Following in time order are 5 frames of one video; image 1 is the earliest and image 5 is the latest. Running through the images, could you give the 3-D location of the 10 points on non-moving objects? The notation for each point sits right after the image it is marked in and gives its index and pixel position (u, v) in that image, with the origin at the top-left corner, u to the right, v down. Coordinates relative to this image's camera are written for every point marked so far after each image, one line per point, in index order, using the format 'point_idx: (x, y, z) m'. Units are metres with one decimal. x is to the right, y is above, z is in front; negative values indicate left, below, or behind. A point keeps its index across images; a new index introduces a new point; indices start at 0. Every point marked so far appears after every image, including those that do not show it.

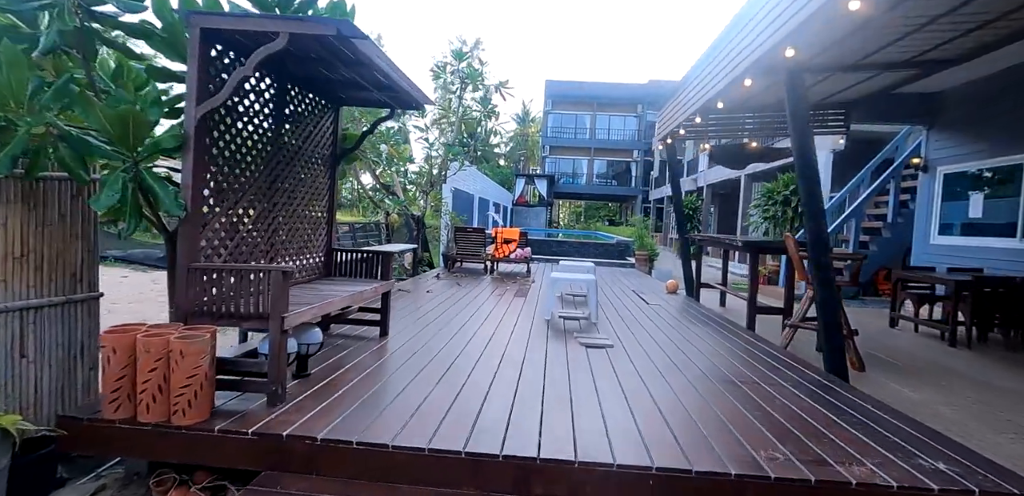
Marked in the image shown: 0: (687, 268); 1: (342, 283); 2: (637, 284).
0: (+2.4, -0.3, +6.4) m
1: (-1.2, -0.2, +3.3) m
2: (+1.9, -0.6, +7.2) m
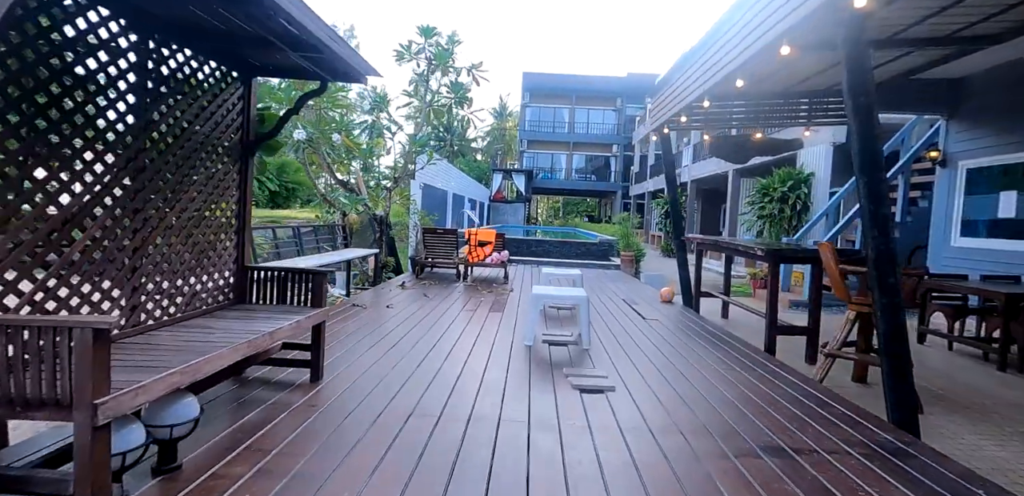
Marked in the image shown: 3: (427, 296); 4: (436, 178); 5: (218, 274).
0: (+2.1, -0.3, +5.7) m
1: (-1.3, -0.3, +2.4) m
2: (+1.6, -0.6, +6.5) m
3: (-1.0, -0.6, +5.7) m
4: (-1.6, +1.5, +10.0) m
5: (-1.6, -0.1, +2.6) m
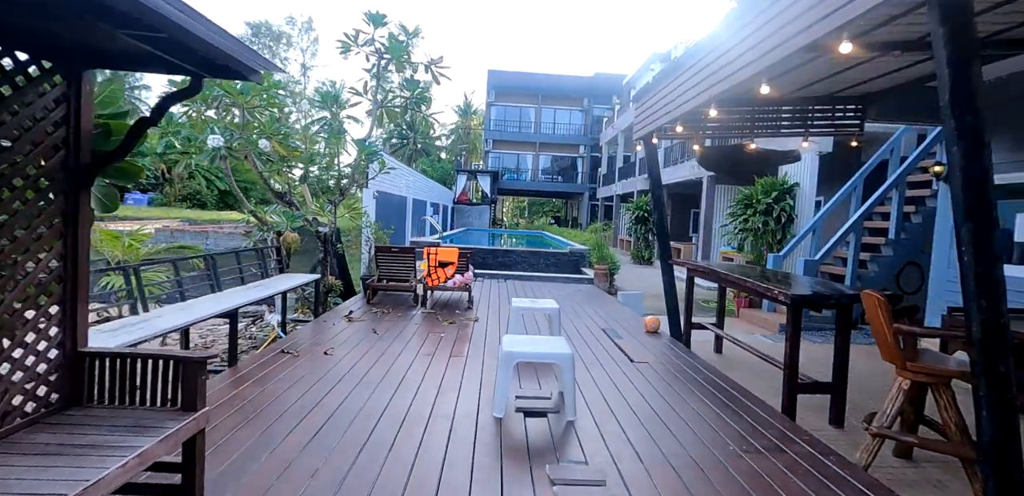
0: (+1.7, -0.6, +5.1) m
1: (-1.4, -0.6, +1.5) m
2: (+1.1, -0.9, +5.8) m
3: (-1.4, -0.9, +4.9) m
4: (-2.3, +1.2, +9.1) m
5: (-1.7, -0.4, +1.7) m
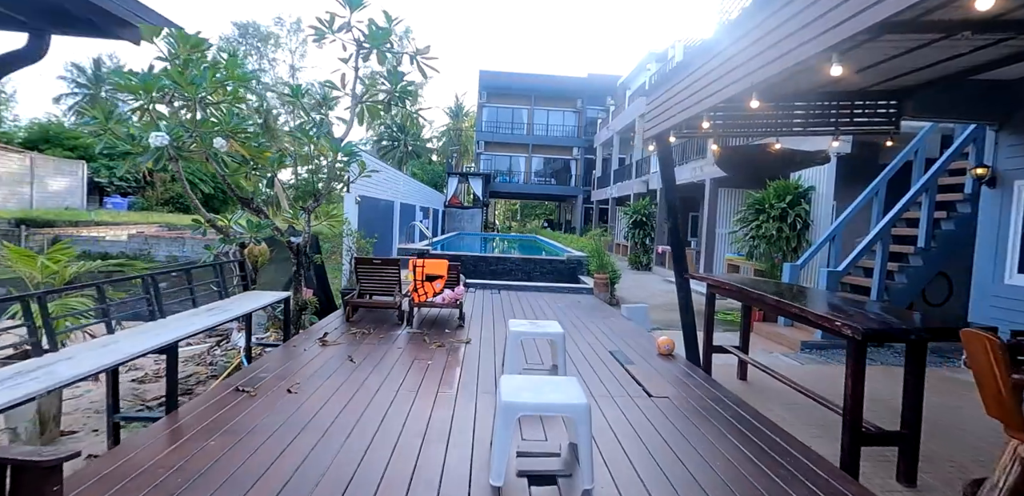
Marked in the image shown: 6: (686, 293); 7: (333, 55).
0: (+1.7, -0.7, +4.5) m
1: (-1.4, -0.7, +0.9) m
2: (+1.1, -1.0, +5.2) m
3: (-1.4, -1.0, +4.3) m
4: (-2.4, +1.0, +8.4) m
5: (-1.7, -0.5, +1.1) m
6: (+1.7, -0.4, +4.5) m
7: (-2.4, +2.6, +6.6) m
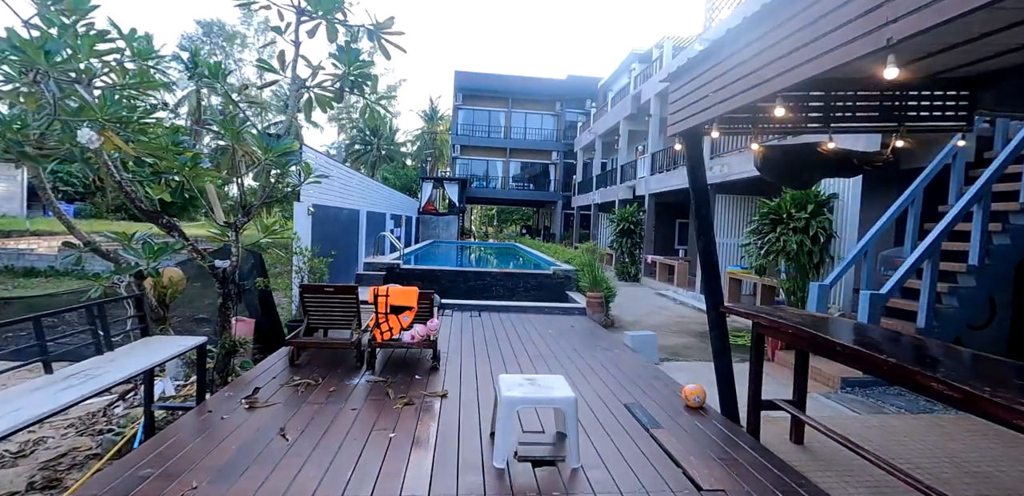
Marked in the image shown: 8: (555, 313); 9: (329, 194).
0: (+1.6, -0.9, +3.6) m
1: (-1.3, -0.9, -0.2) m
2: (+1.0, -1.2, +4.3) m
3: (-1.5, -1.2, +3.2) m
4: (-2.7, +0.8, +7.3) m
5: (-1.6, -0.7, -0.1) m
6: (+1.6, -0.6, +3.6) m
7: (-2.6, +2.4, +5.5) m
8: (+0.7, -1.0, +7.5) m
9: (-2.6, +0.8, +6.9) m
